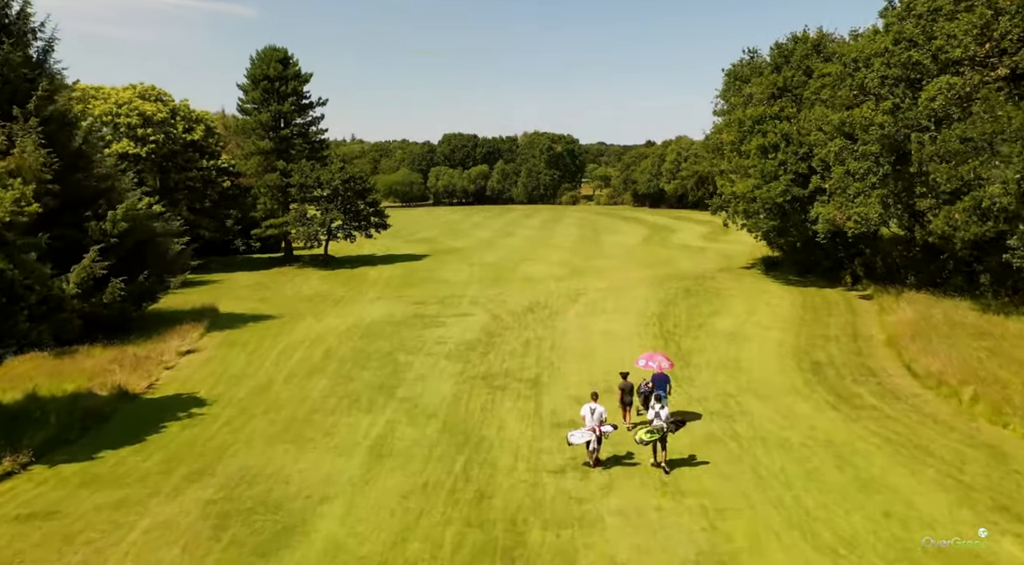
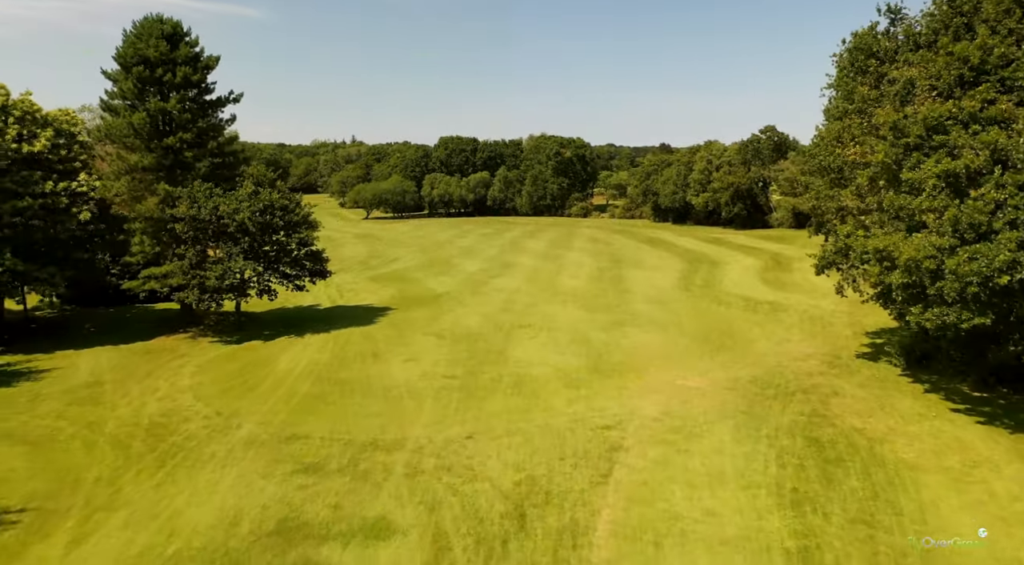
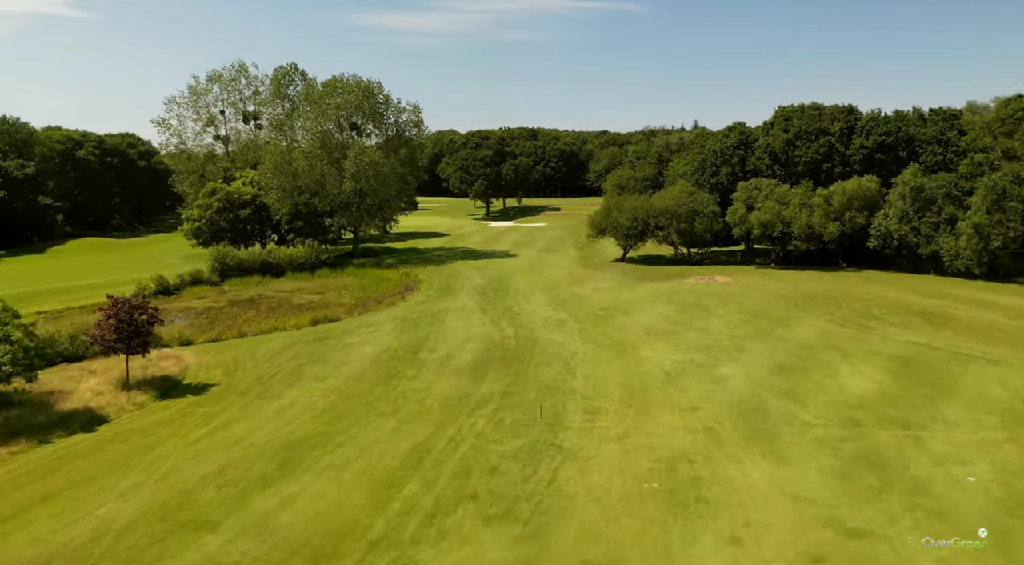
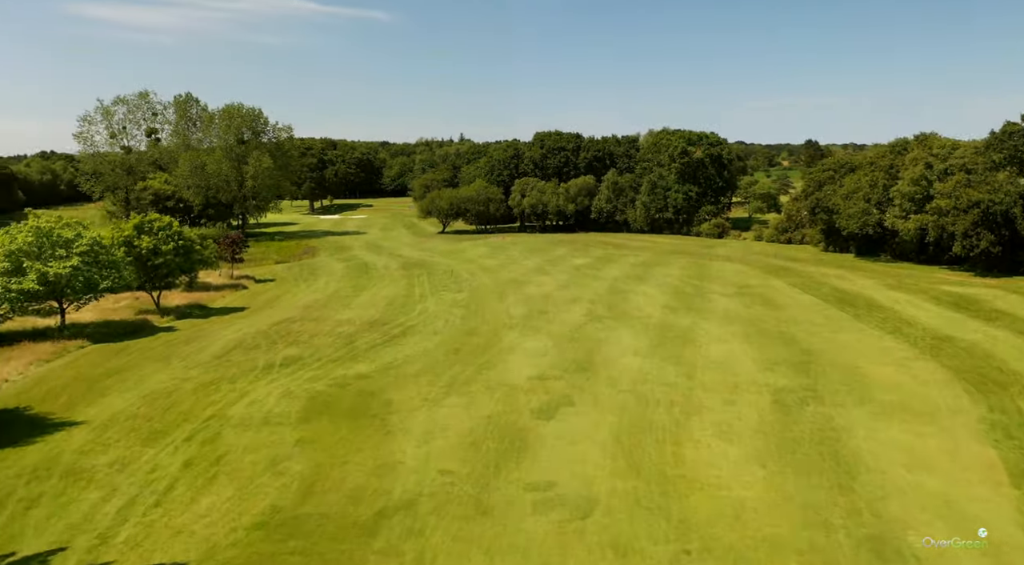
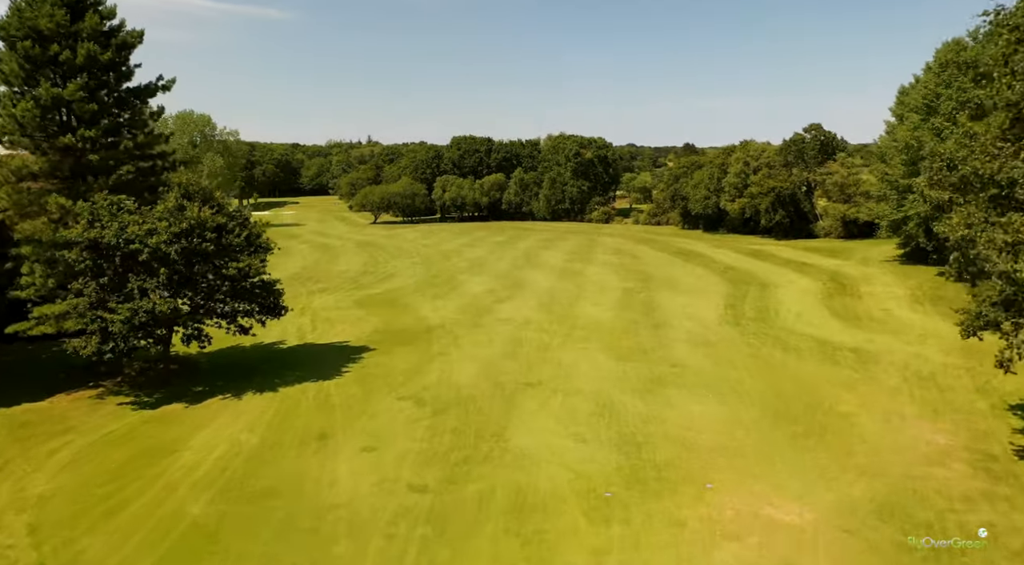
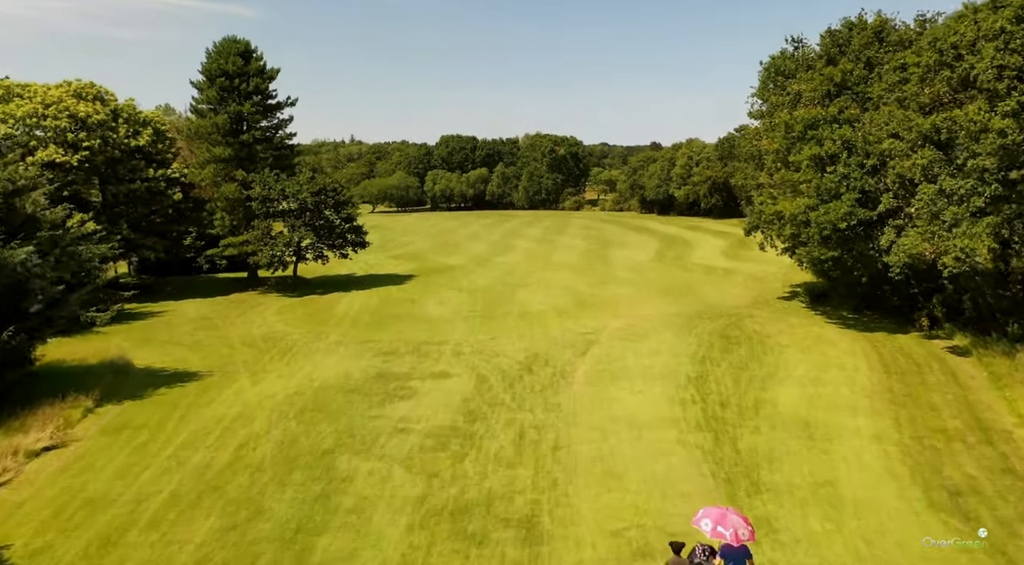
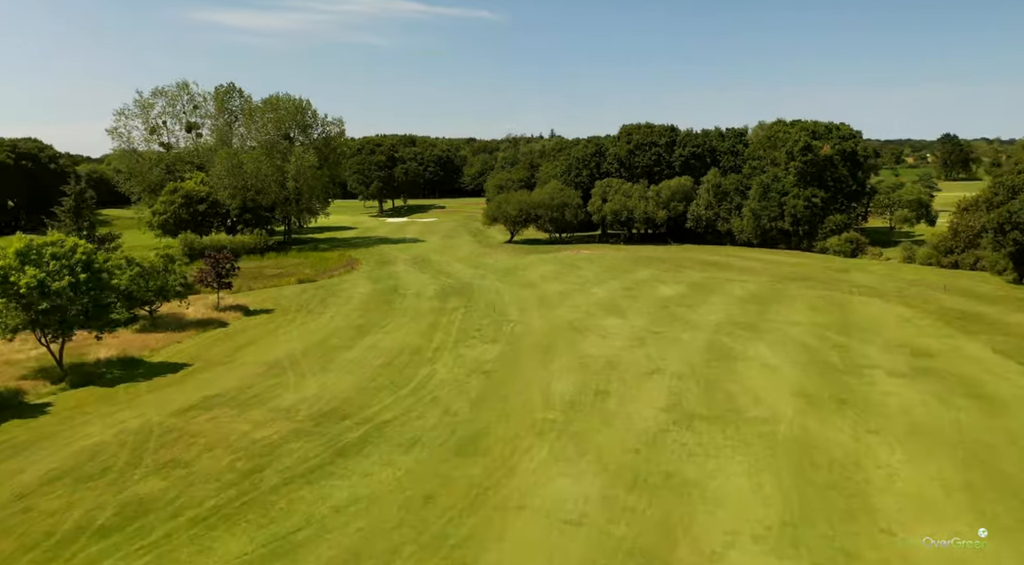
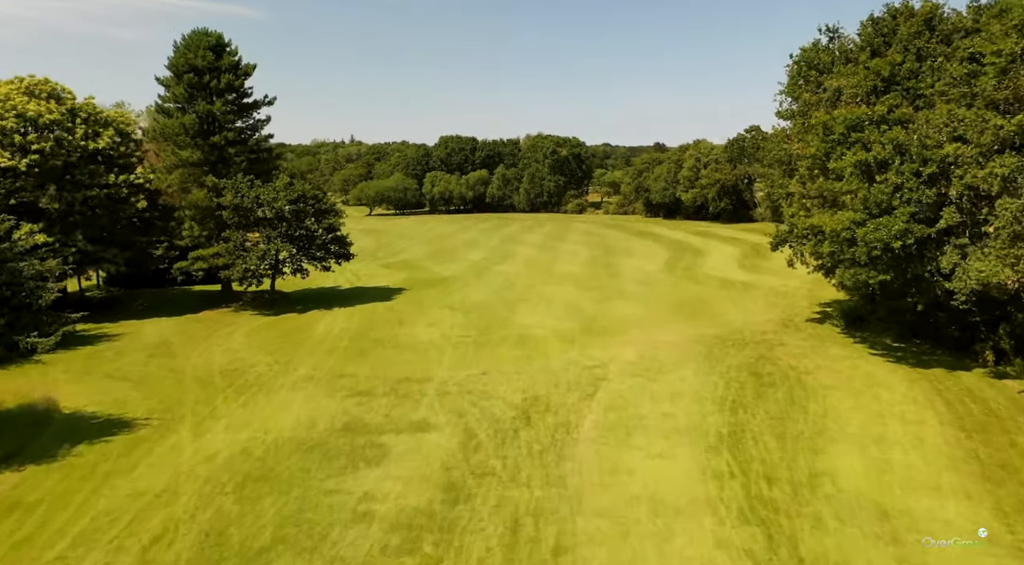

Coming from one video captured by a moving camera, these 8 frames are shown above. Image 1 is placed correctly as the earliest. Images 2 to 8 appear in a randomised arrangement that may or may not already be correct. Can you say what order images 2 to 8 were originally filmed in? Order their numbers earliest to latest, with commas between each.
6, 8, 2, 5, 4, 7, 3
